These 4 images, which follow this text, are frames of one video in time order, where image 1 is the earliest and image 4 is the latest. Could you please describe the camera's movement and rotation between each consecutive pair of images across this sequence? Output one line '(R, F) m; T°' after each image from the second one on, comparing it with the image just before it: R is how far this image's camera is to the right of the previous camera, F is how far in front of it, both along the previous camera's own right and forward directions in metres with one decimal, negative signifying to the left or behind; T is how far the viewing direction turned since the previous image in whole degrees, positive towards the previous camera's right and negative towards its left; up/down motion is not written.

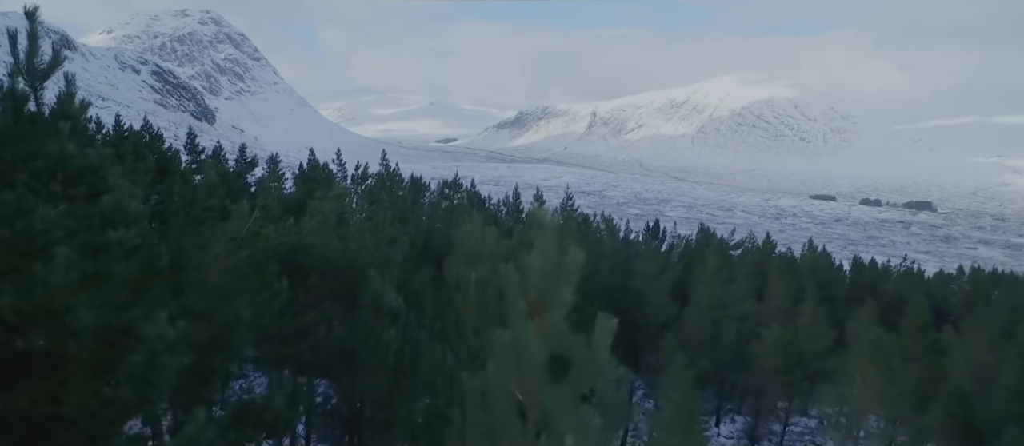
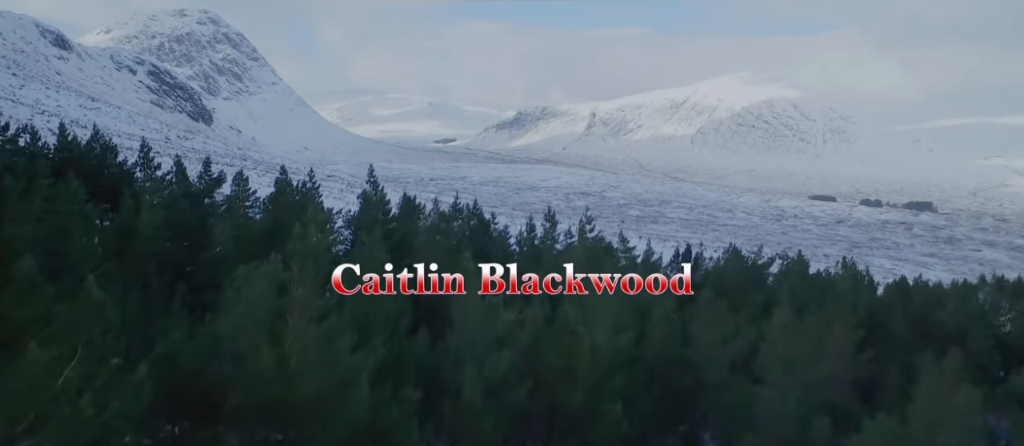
(-0.1, +1.7) m; 0°
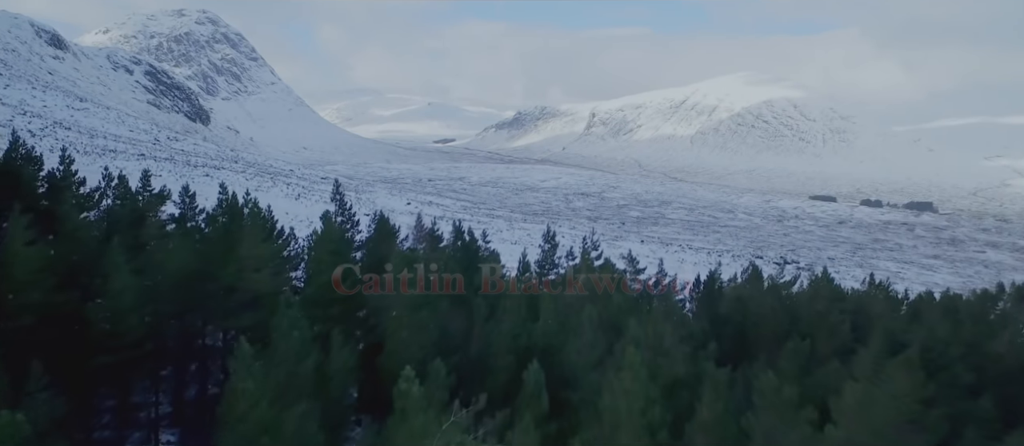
(+0.1, +1.5) m; 0°
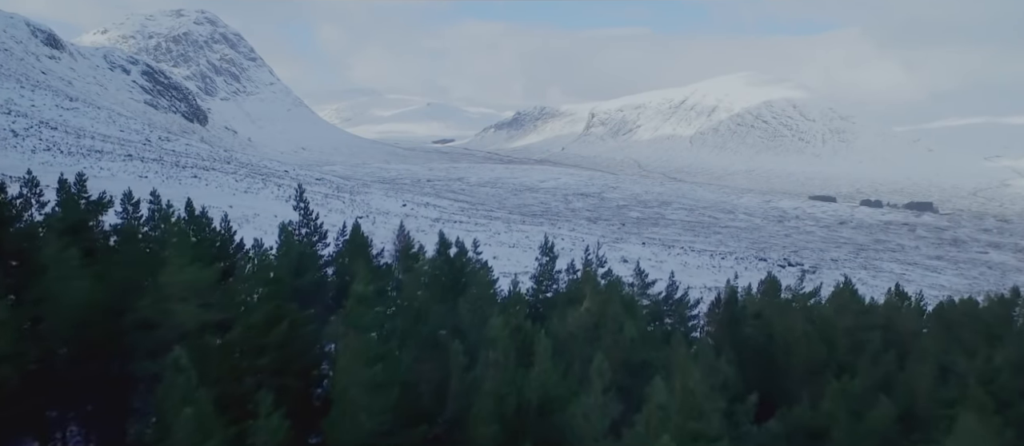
(+0.1, +1.2) m; 0°
